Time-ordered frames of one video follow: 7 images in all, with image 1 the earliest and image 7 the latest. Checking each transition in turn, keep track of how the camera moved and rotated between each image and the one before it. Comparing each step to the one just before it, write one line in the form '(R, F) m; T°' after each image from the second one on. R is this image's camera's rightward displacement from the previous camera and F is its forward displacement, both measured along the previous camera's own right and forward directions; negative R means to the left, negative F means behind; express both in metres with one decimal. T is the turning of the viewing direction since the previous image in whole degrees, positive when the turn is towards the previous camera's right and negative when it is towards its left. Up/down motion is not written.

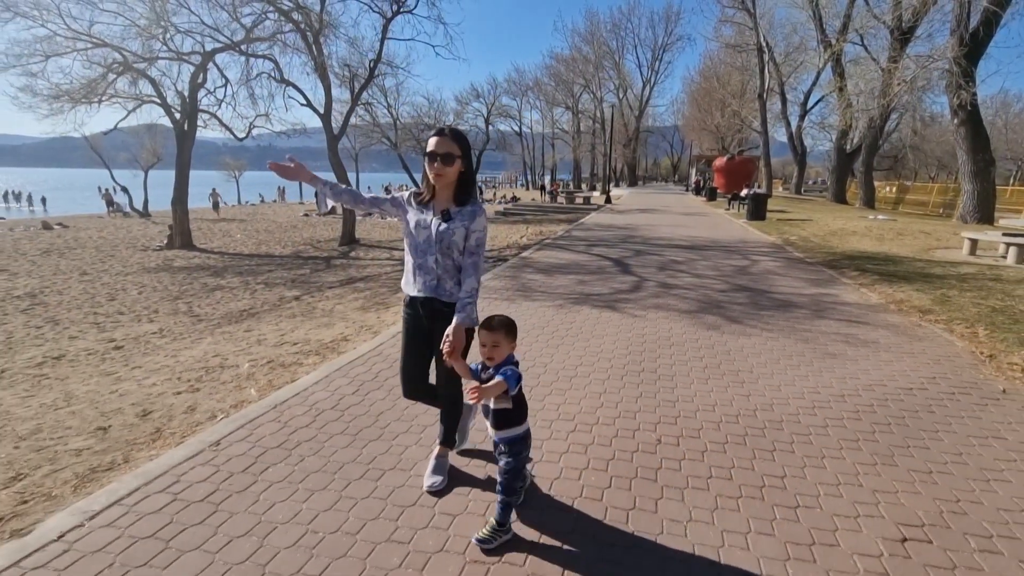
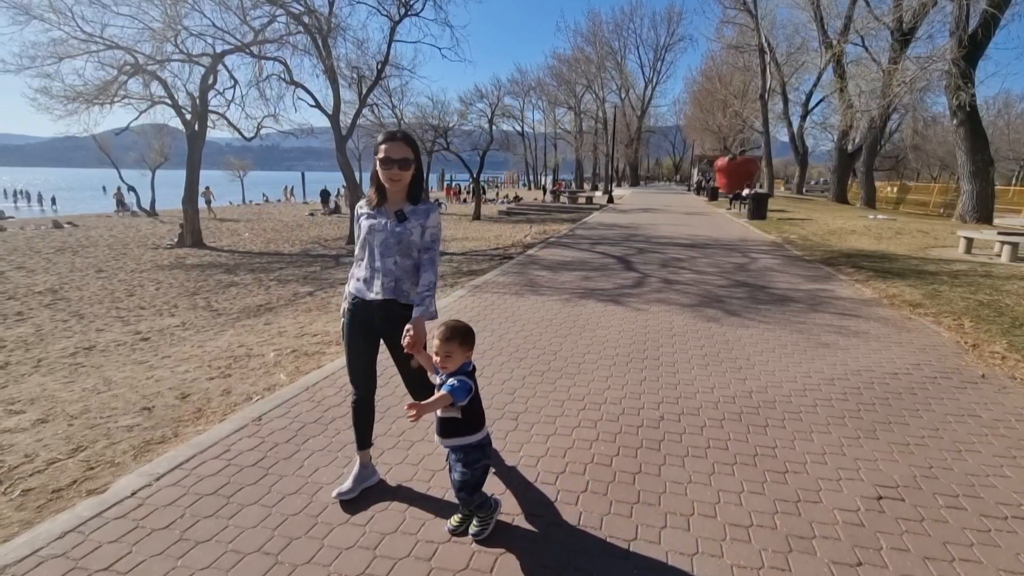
(-0.1, -0.3) m; 0°
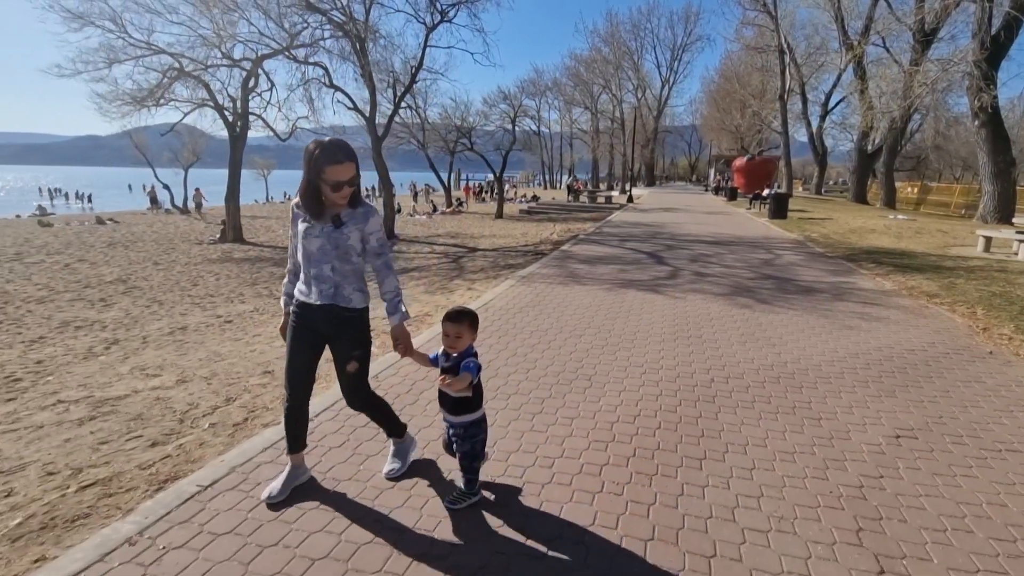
(-0.6, -0.7) m; -1°
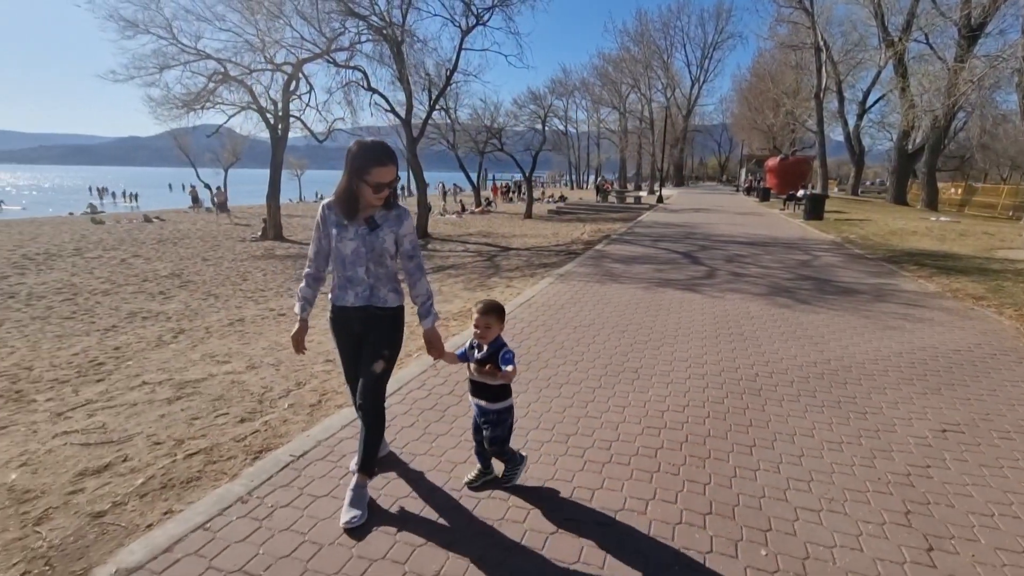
(-0.3, -0.3) m; -3°
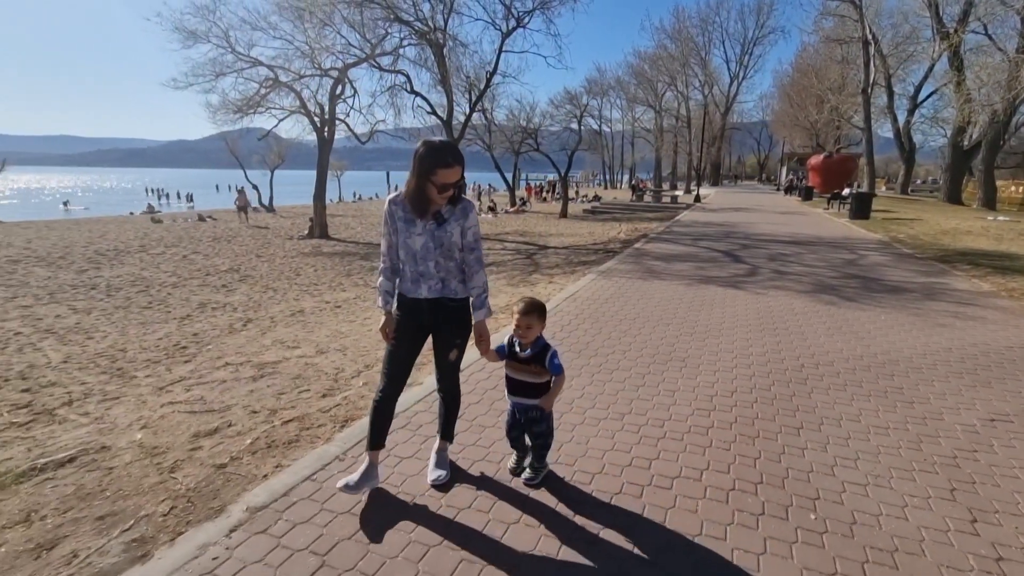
(-0.2, -0.3) m; -4°
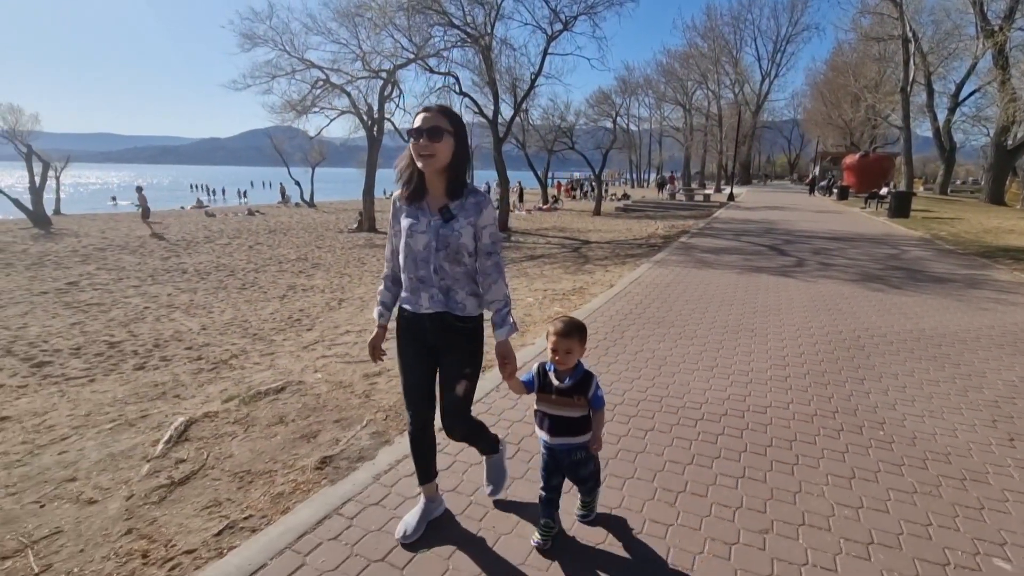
(-0.8, -0.9) m; -2°
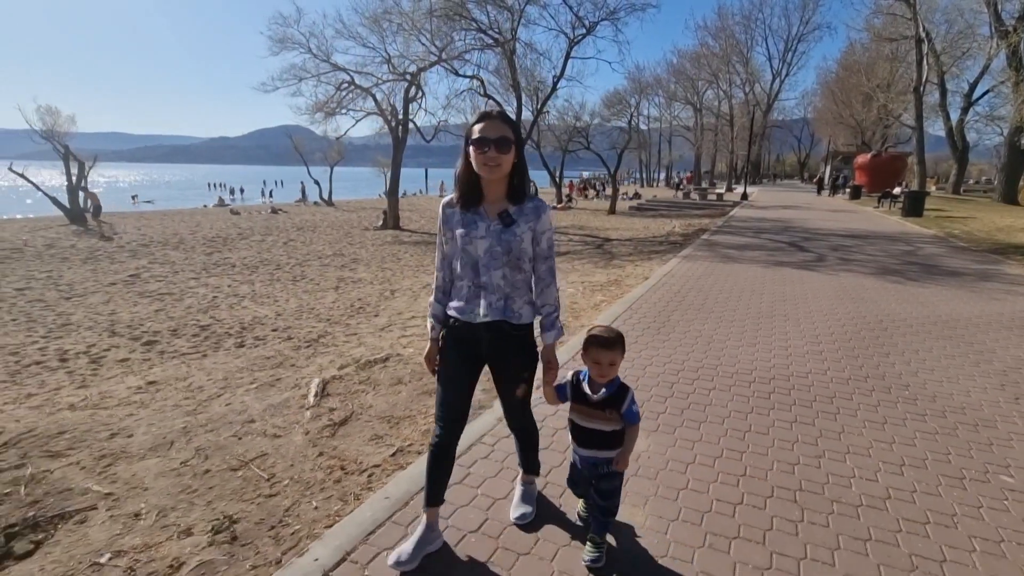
(-0.7, -0.7) m; -1°
